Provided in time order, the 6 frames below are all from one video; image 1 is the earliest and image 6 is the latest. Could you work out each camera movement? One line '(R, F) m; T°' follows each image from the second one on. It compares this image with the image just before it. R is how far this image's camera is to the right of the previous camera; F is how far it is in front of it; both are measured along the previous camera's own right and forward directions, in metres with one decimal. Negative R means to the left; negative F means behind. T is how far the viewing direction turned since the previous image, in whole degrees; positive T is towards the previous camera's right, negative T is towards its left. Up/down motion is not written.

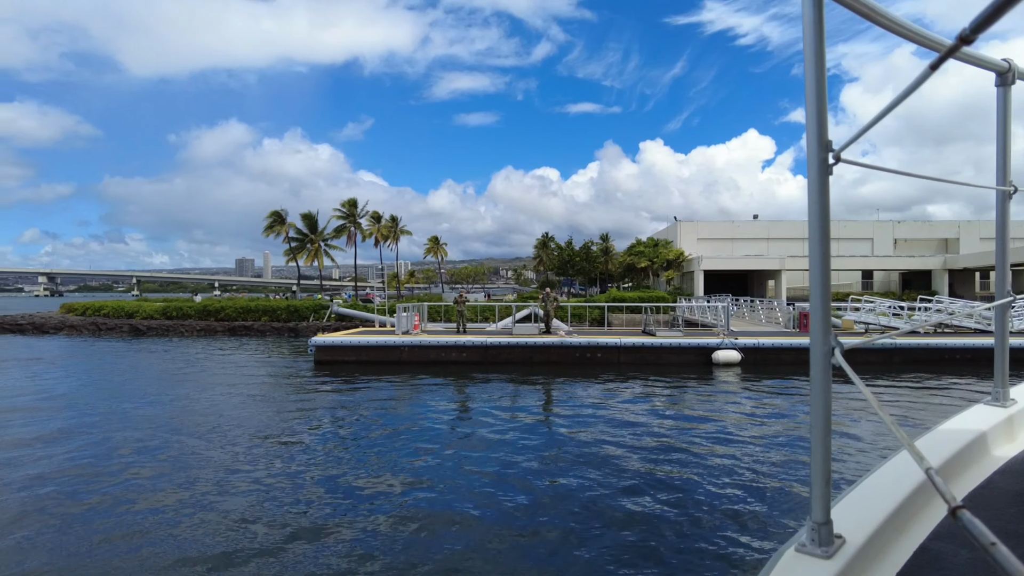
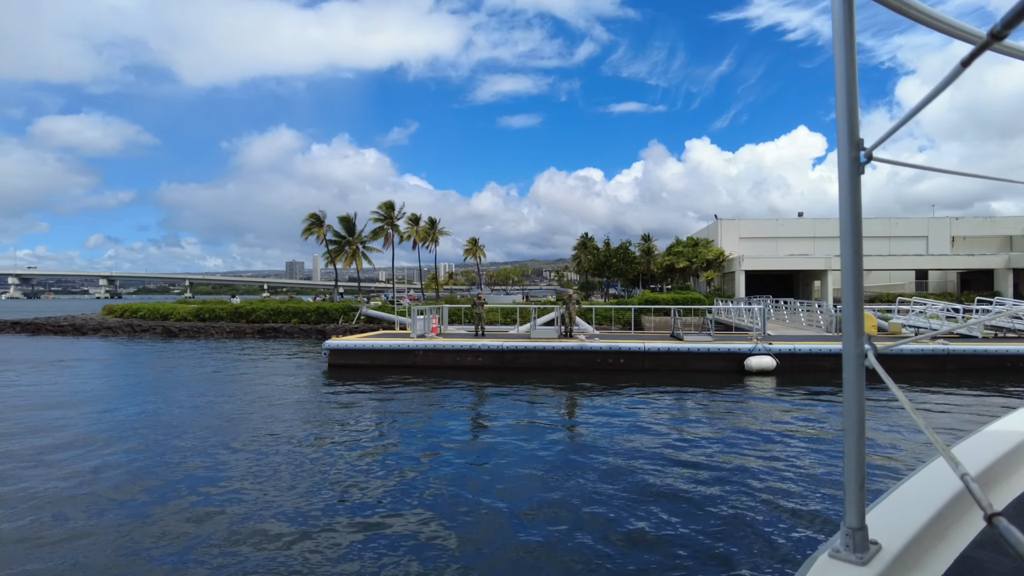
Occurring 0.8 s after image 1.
(+0.5, +0.6) m; -4°
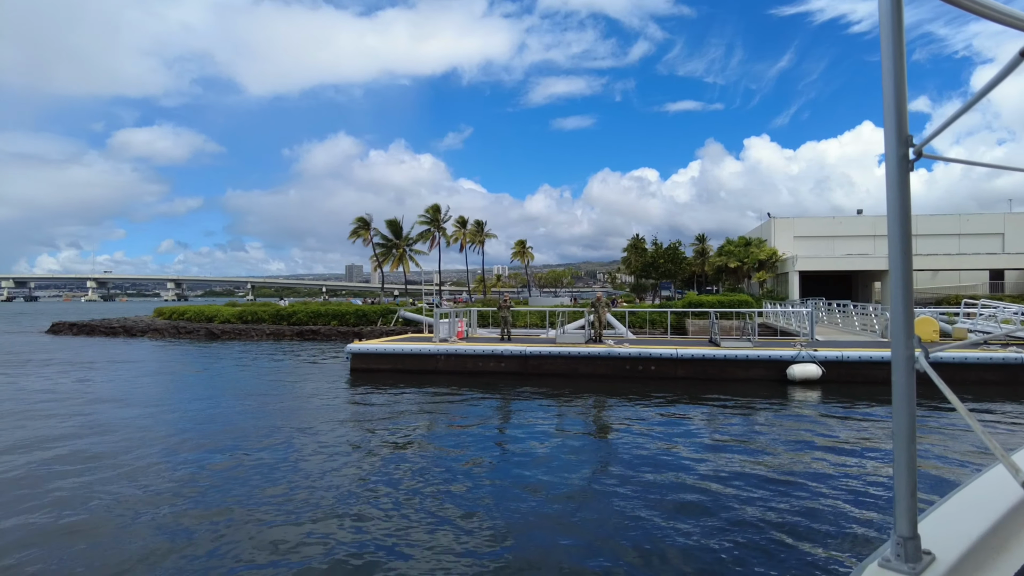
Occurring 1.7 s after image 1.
(+0.5, +0.6) m; -5°
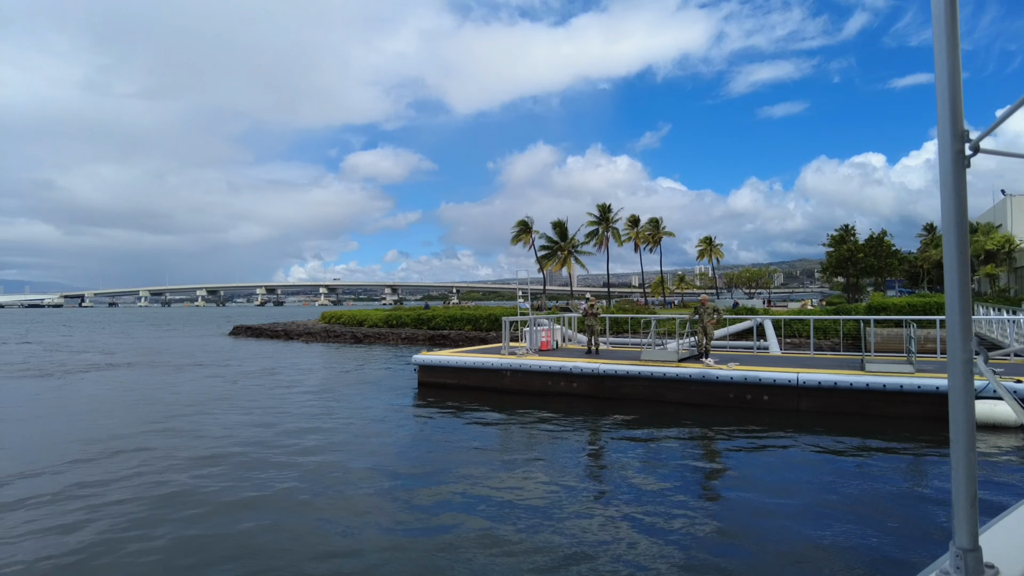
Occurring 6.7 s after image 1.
(+2.0, +2.1) m; -18°
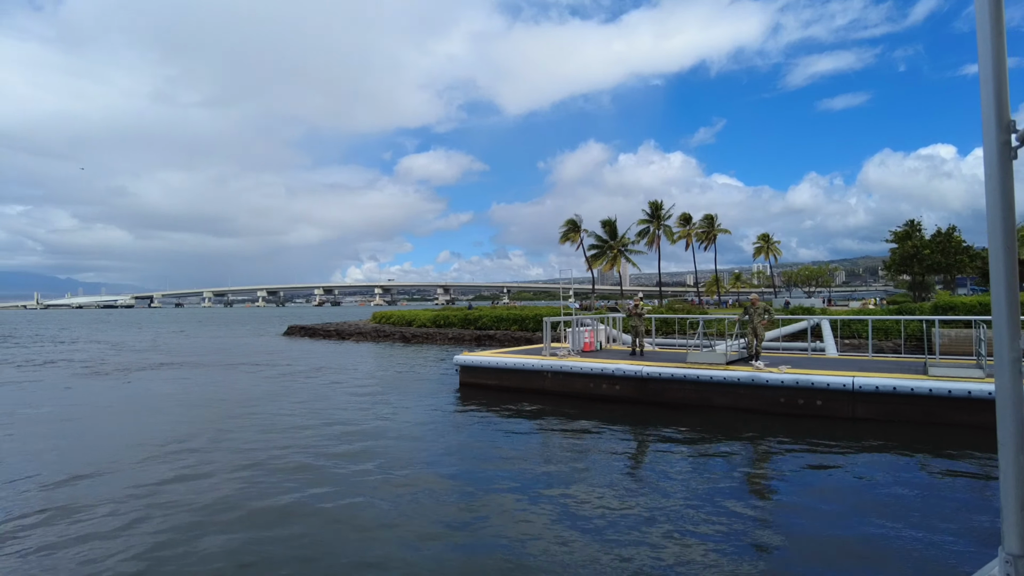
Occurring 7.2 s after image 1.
(+0.2, +0.2) m; -5°
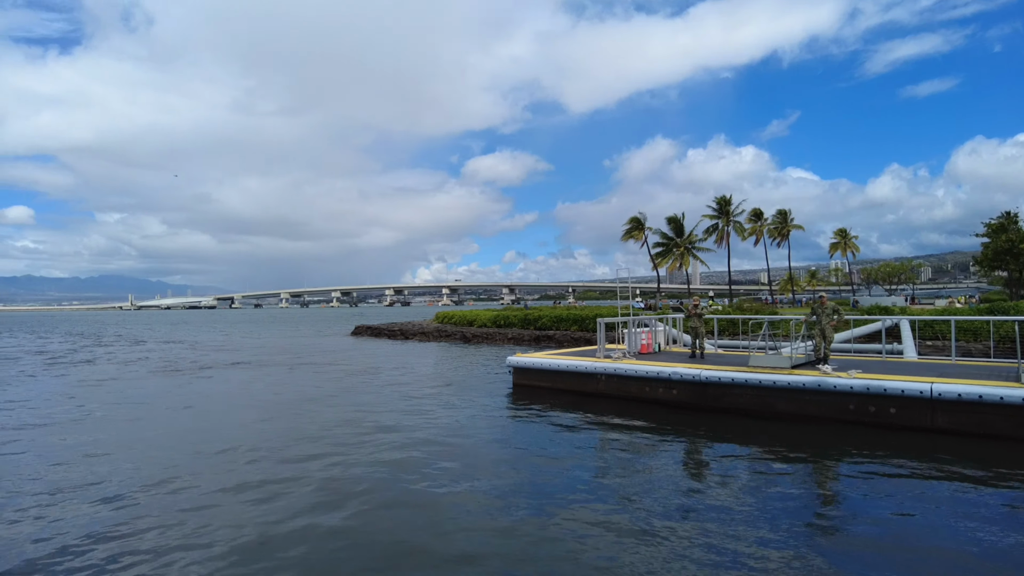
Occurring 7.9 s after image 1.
(+0.2, +0.1) m; -6°
